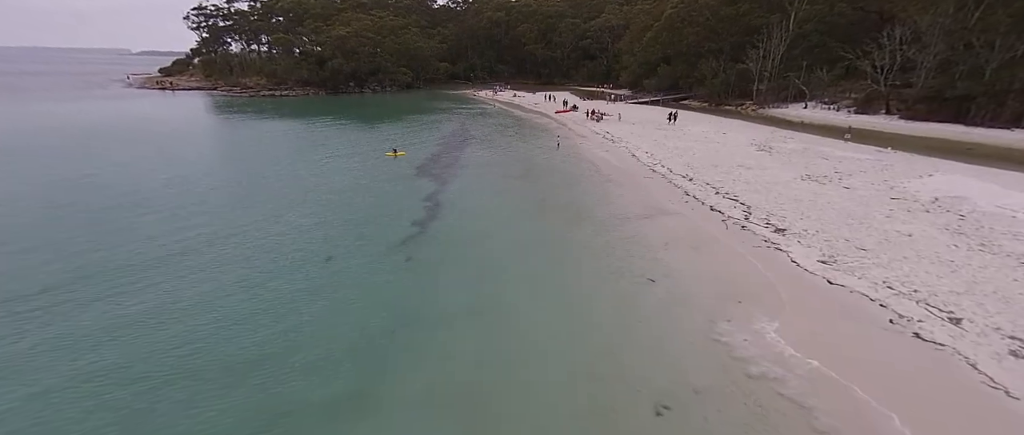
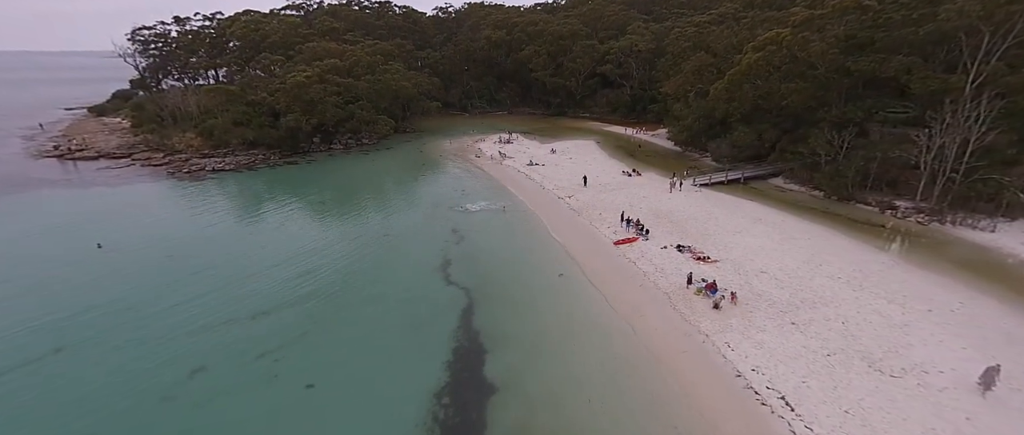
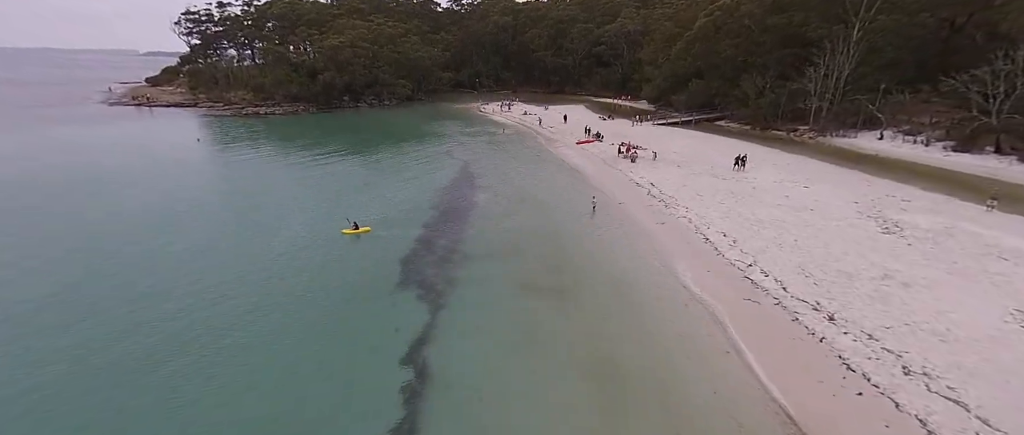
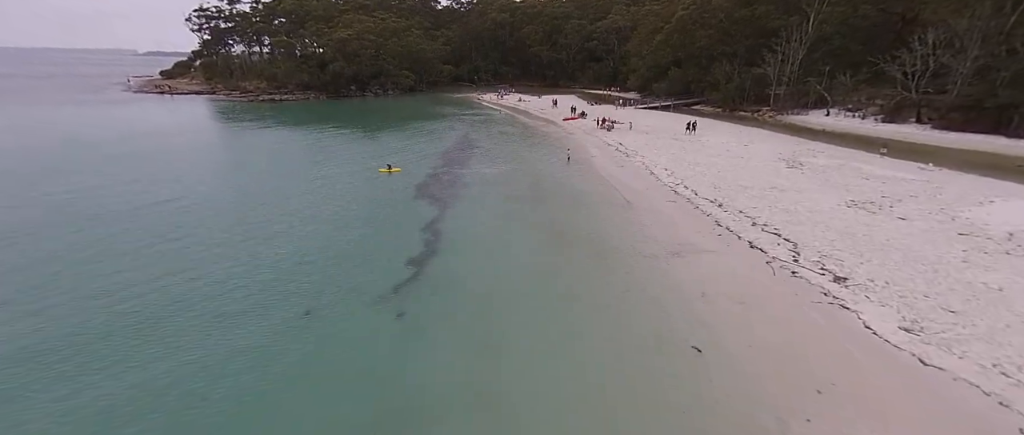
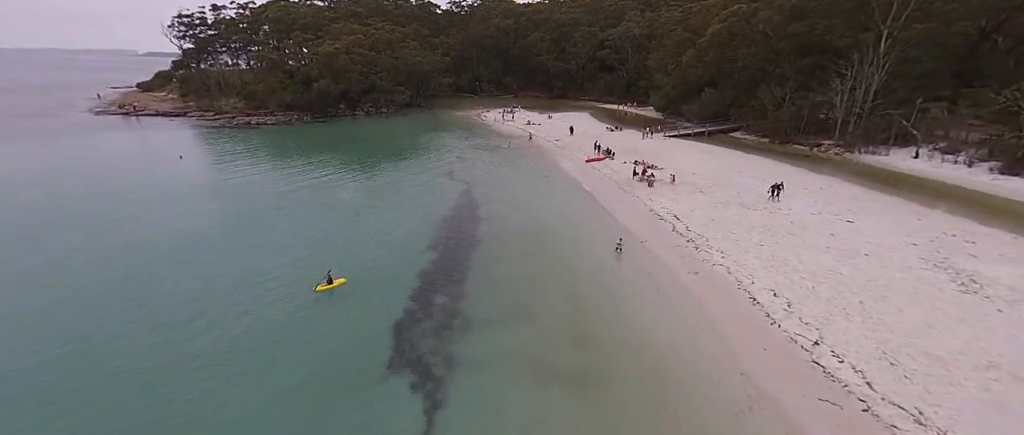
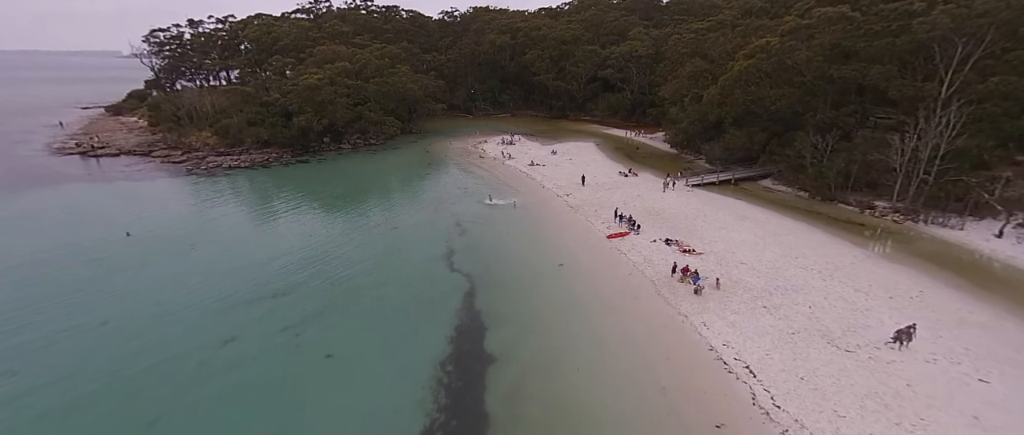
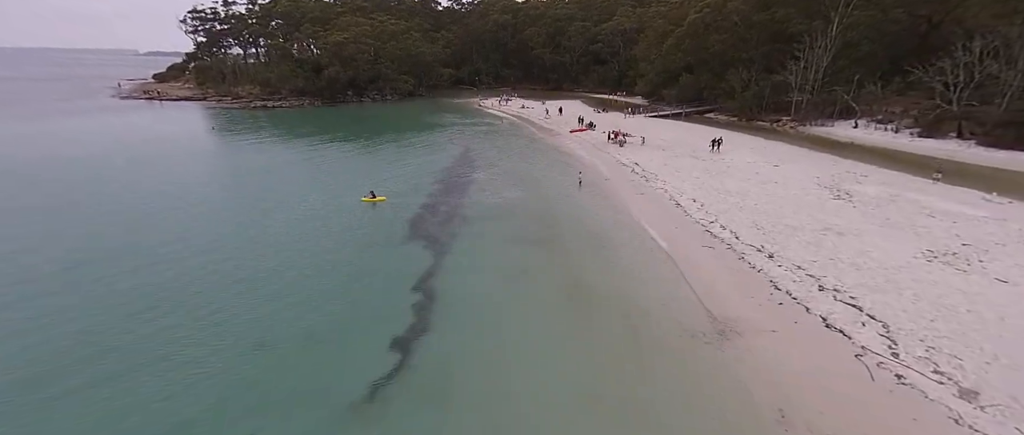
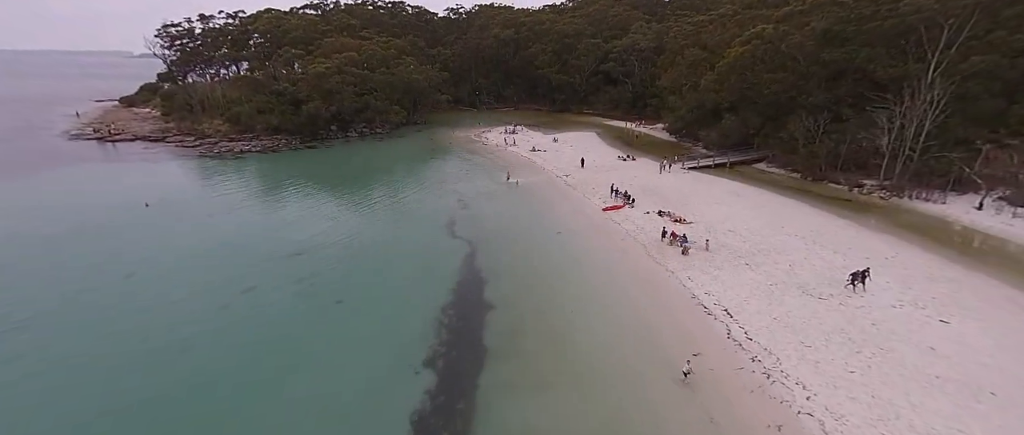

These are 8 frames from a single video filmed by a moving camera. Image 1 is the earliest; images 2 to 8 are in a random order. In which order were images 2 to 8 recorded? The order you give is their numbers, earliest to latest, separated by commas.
4, 7, 3, 5, 8, 6, 2
